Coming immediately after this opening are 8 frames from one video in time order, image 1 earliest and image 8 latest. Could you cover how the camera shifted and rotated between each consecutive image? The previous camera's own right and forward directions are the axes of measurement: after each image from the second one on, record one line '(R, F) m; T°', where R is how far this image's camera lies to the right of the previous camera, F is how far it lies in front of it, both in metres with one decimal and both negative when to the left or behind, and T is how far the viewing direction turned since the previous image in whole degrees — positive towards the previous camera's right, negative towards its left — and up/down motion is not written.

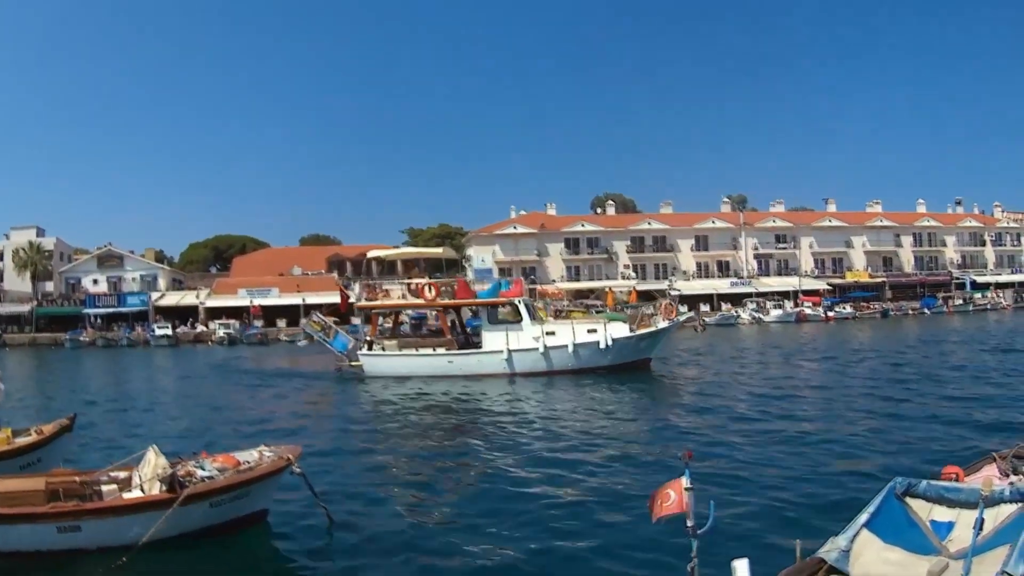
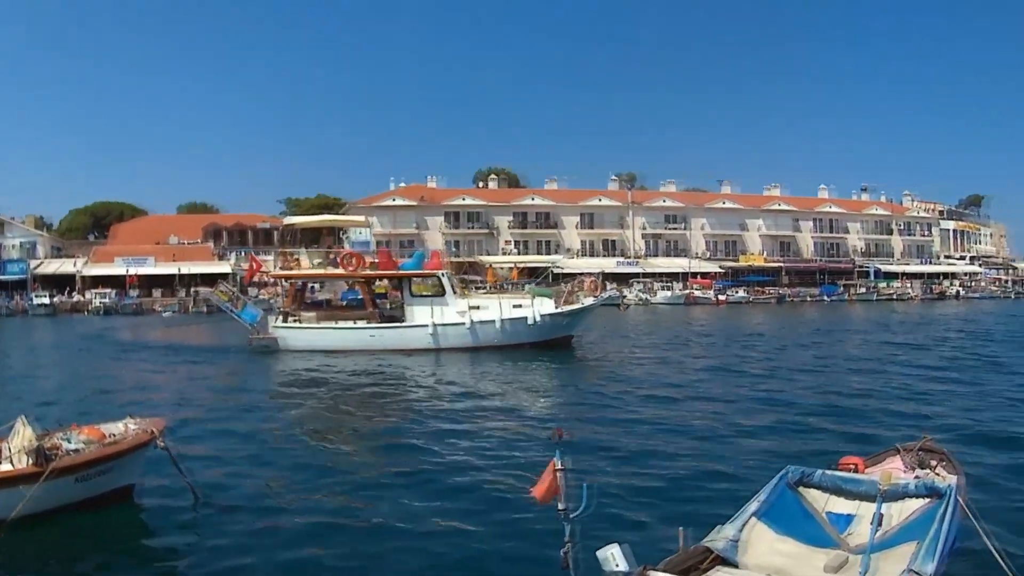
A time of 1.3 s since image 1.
(+2.0, +0.5) m; 0°
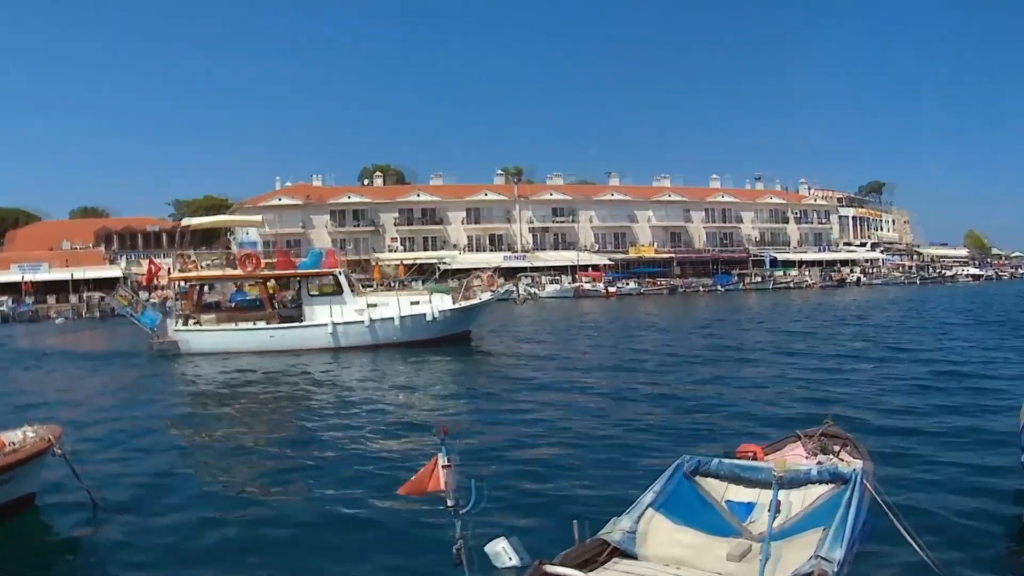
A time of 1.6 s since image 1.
(+1.9, 0.0) m; 0°
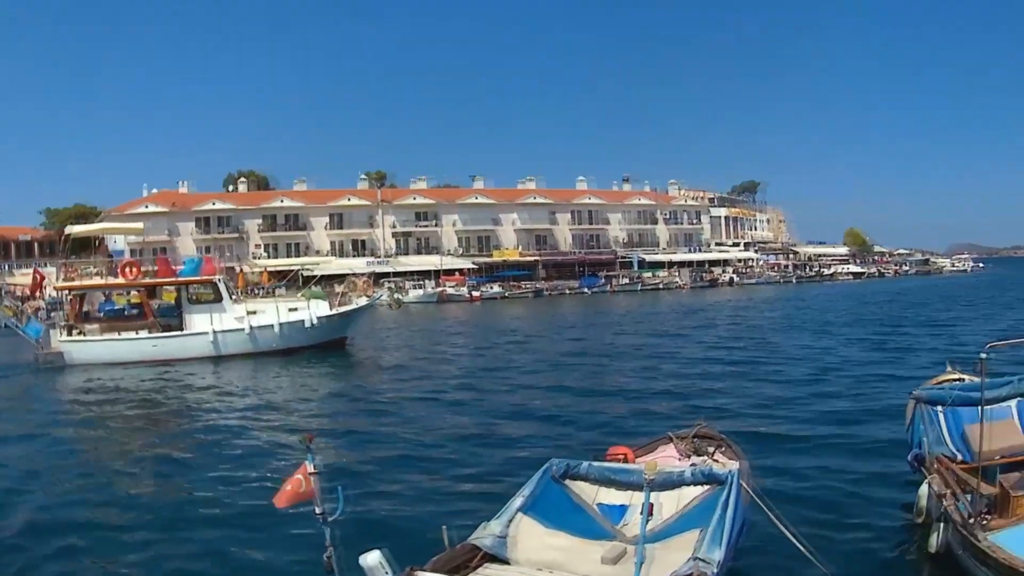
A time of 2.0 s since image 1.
(+2.3, -0.3) m; -1°
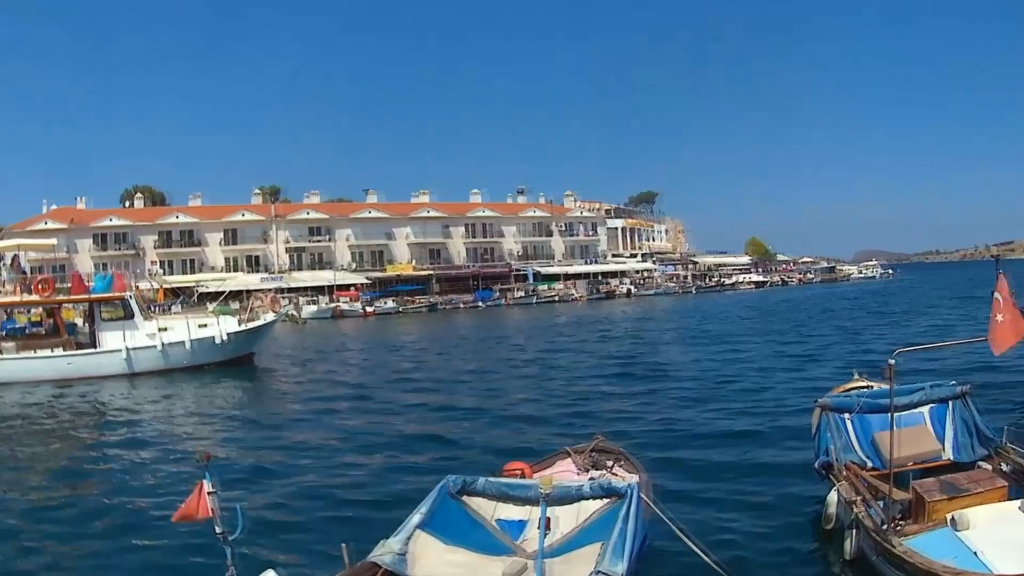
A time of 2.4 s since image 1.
(+0.8, +0.2) m; +3°
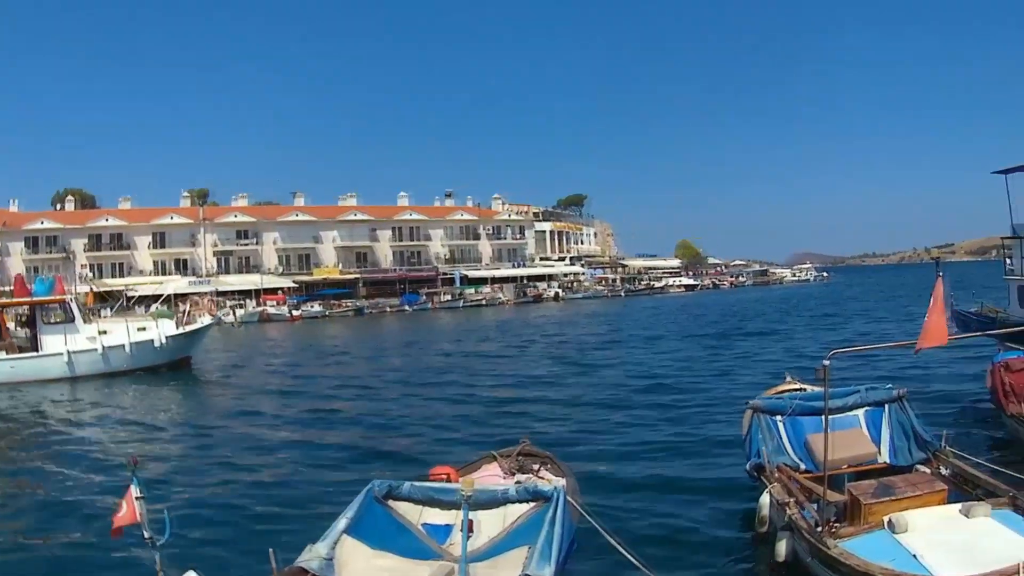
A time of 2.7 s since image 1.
(0.0, +0.3) m; +5°
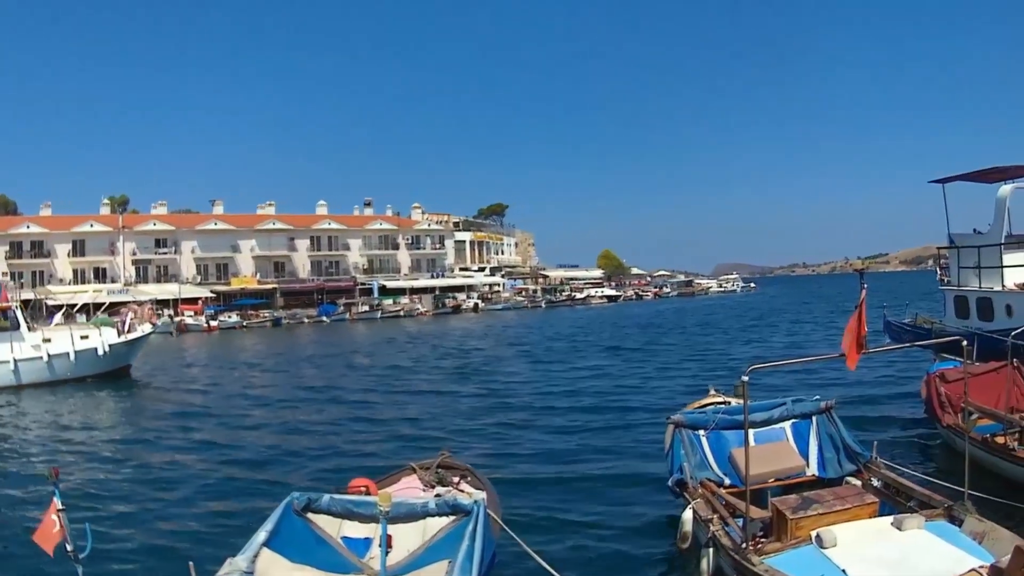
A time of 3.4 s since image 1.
(0.0, +0.4) m; +6°
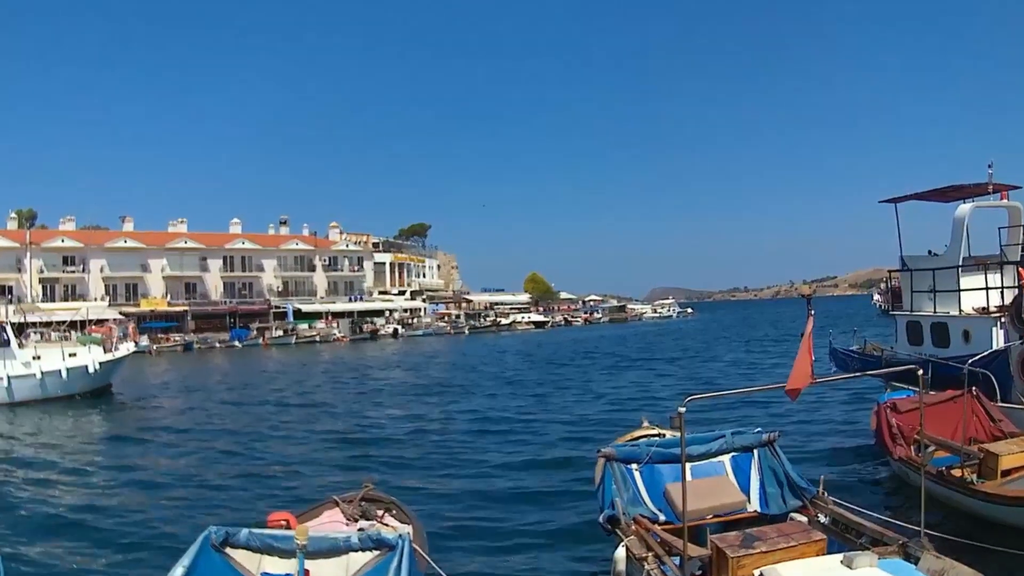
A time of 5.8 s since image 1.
(0.0, +0.4) m; +6°
